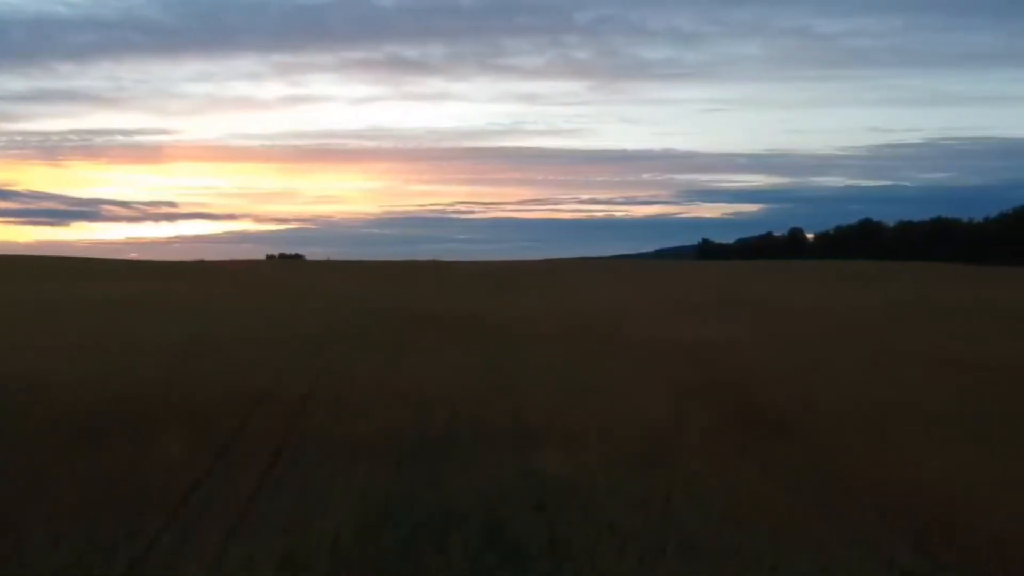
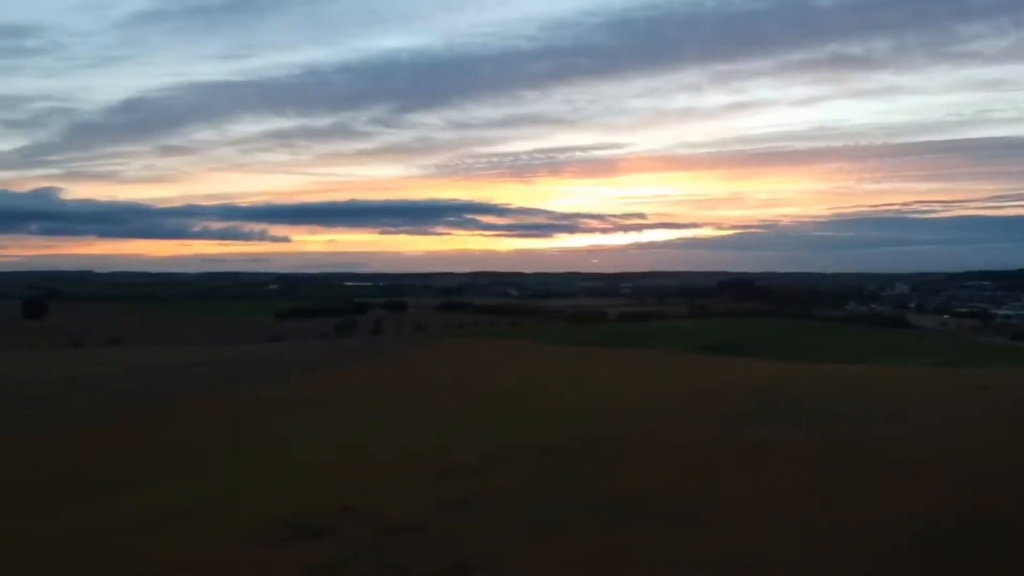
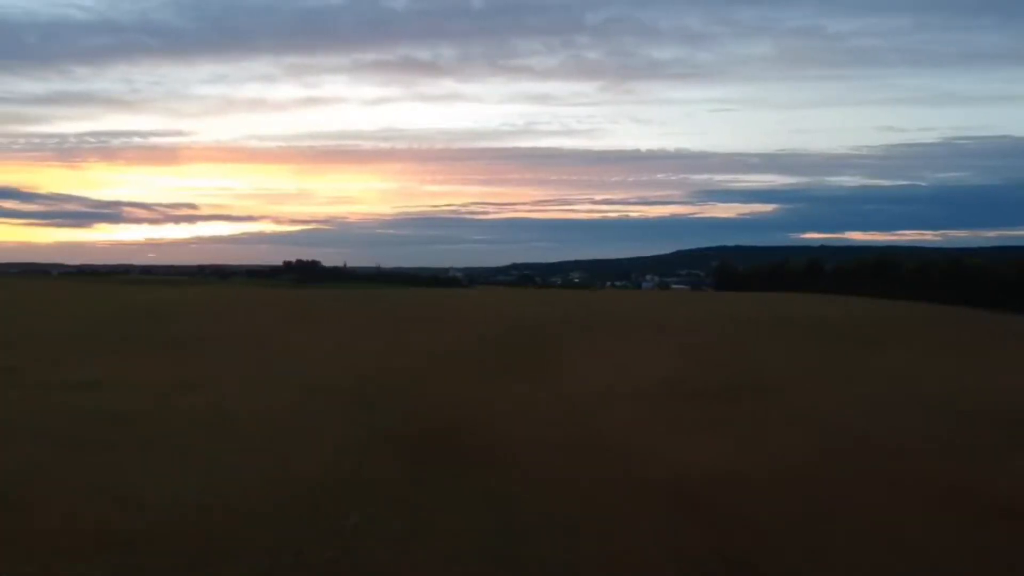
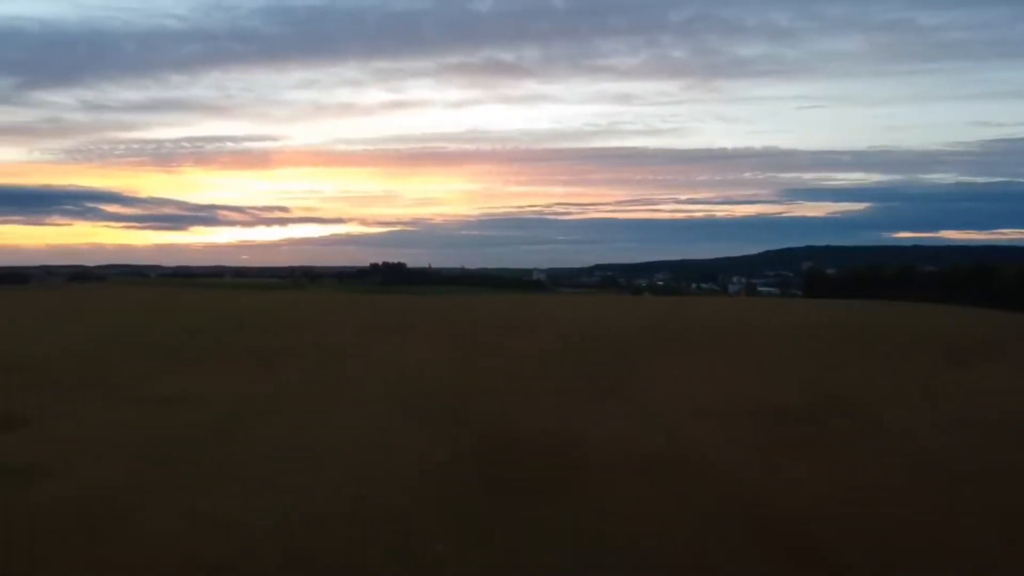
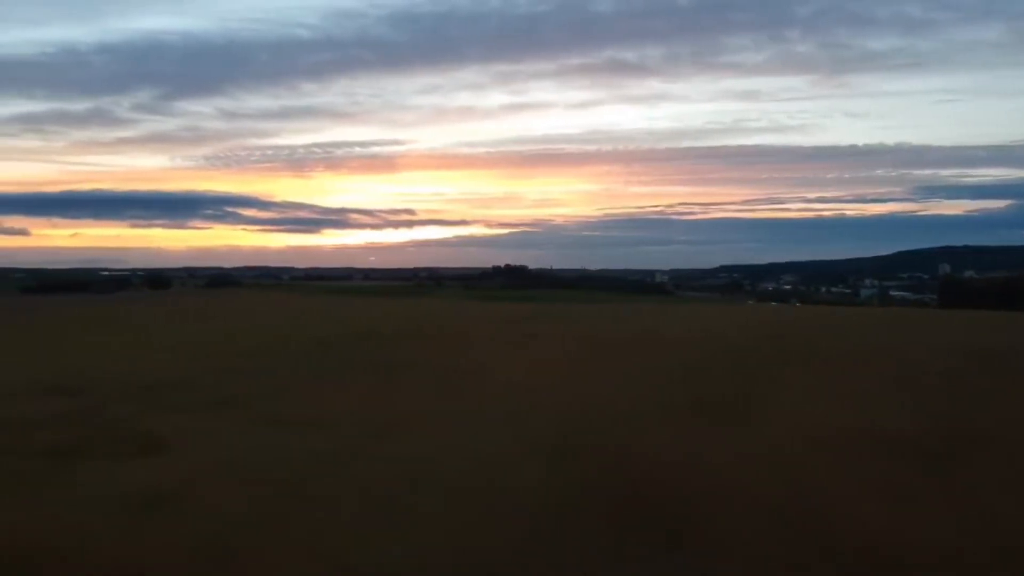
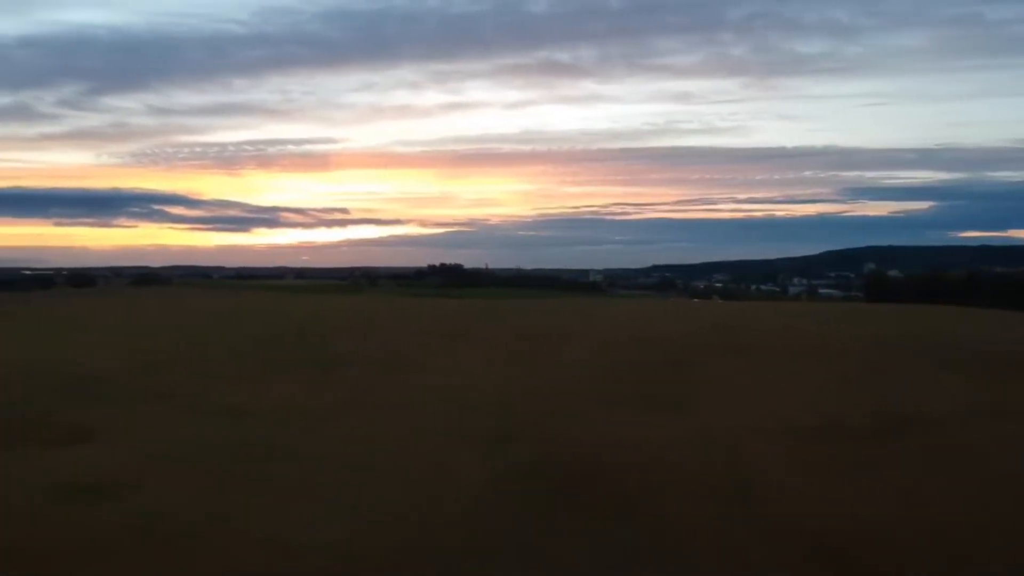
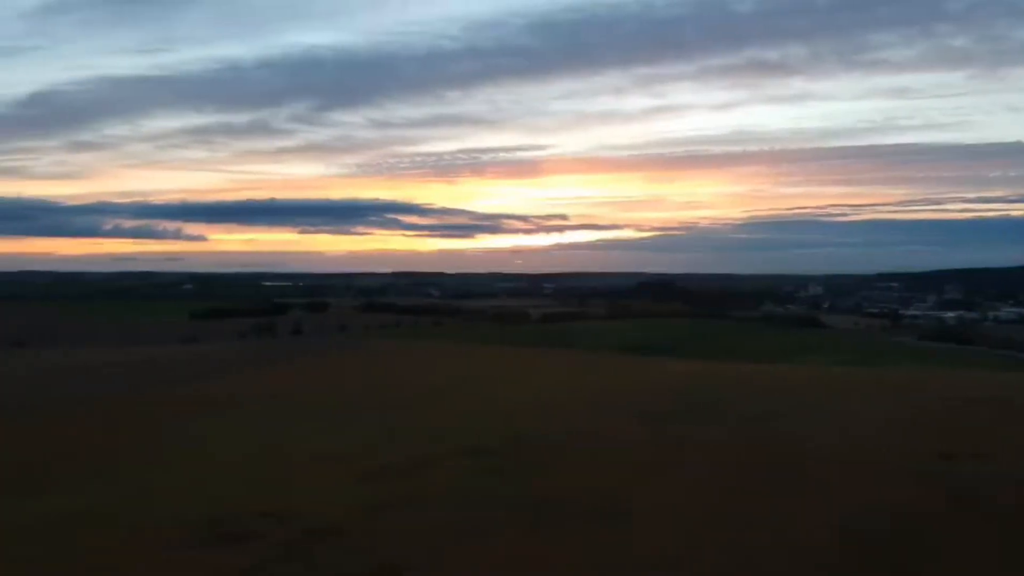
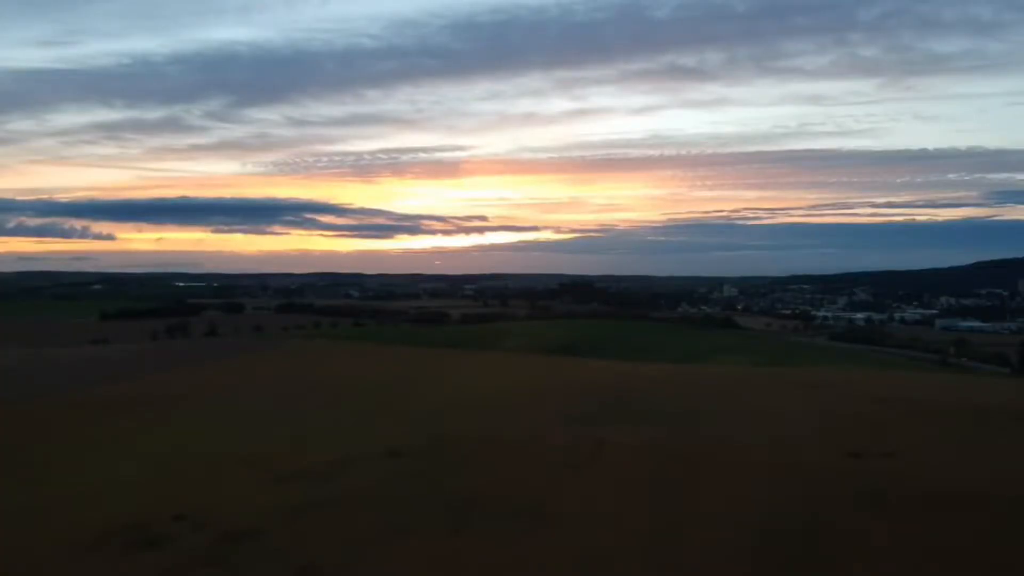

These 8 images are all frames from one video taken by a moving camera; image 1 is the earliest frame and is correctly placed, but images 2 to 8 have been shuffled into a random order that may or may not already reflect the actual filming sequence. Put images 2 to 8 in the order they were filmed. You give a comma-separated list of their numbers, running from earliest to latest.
3, 4, 6, 5, 8, 7, 2
